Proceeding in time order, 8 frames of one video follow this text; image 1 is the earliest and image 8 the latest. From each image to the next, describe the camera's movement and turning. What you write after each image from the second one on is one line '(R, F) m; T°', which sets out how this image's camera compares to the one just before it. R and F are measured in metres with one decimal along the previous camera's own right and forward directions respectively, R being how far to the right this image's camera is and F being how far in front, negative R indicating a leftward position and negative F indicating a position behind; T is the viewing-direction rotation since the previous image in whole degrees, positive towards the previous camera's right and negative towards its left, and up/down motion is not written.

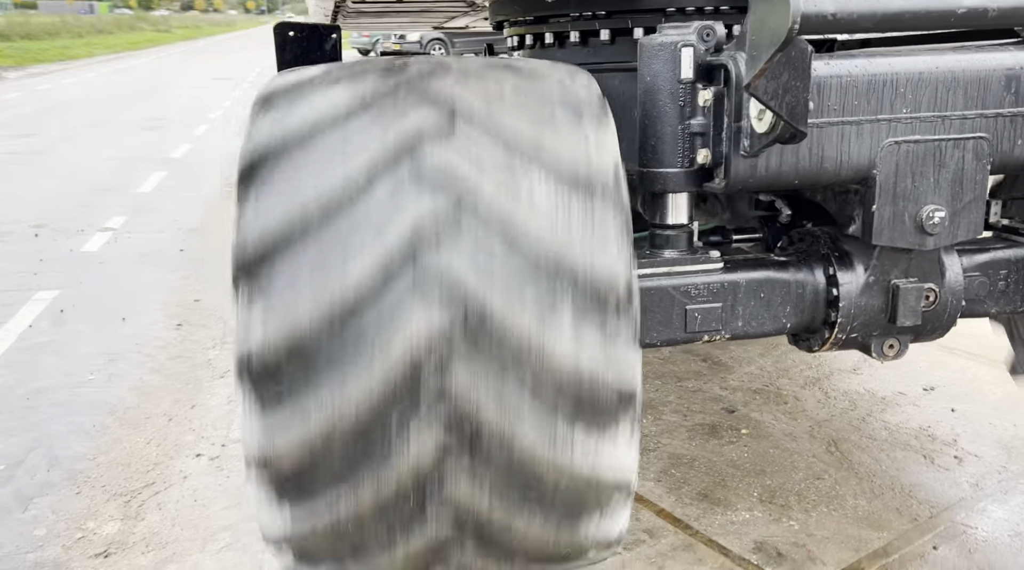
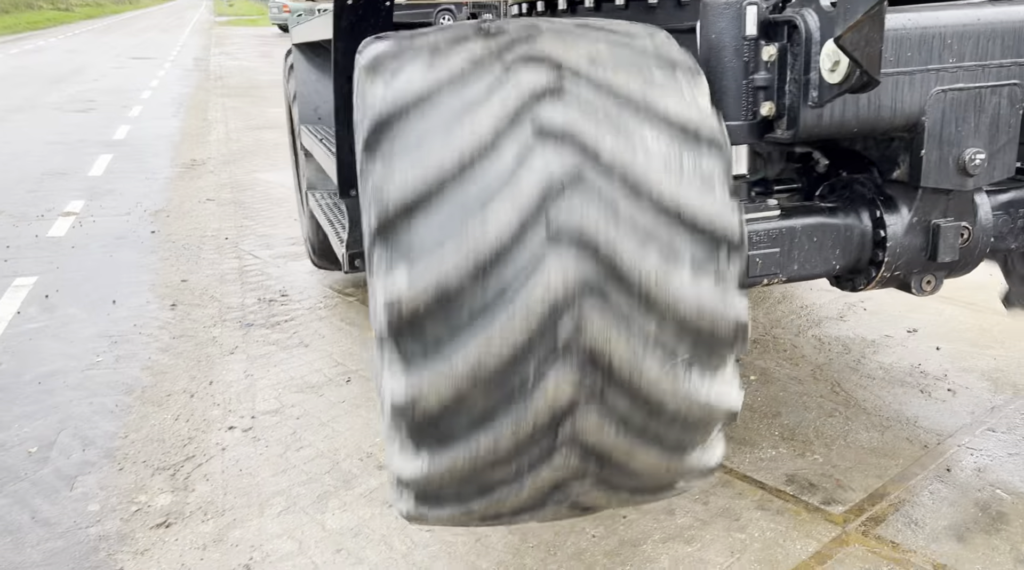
(-0.3, -0.1) m; +5°
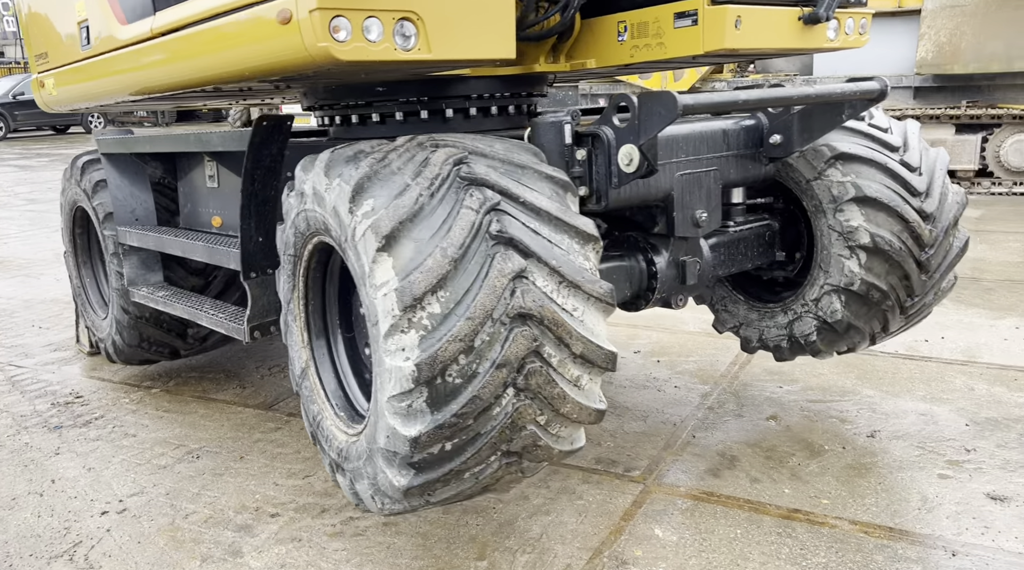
(-0.7, -0.6) m; +22°
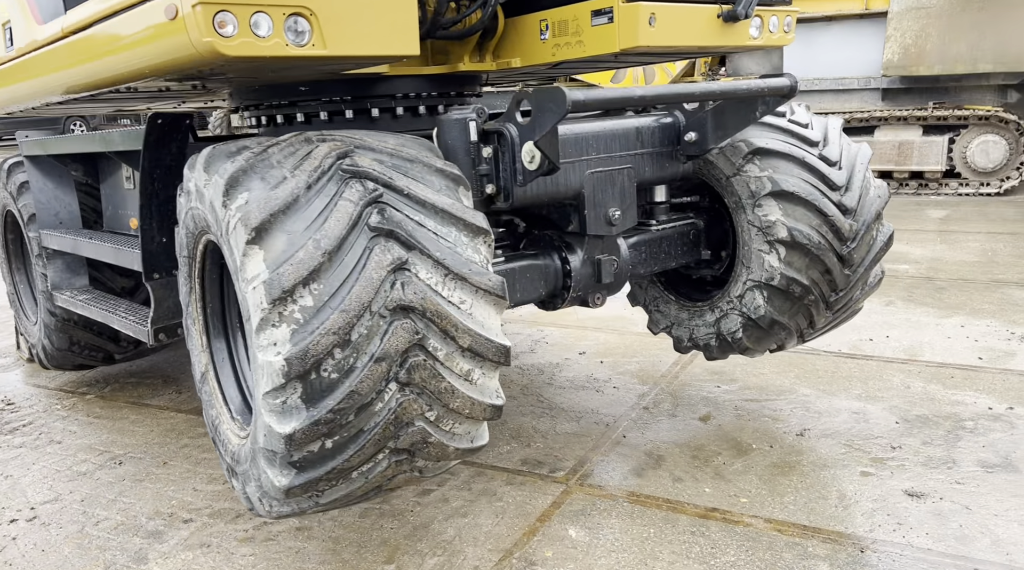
(+0.3, 0.0) m; +1°
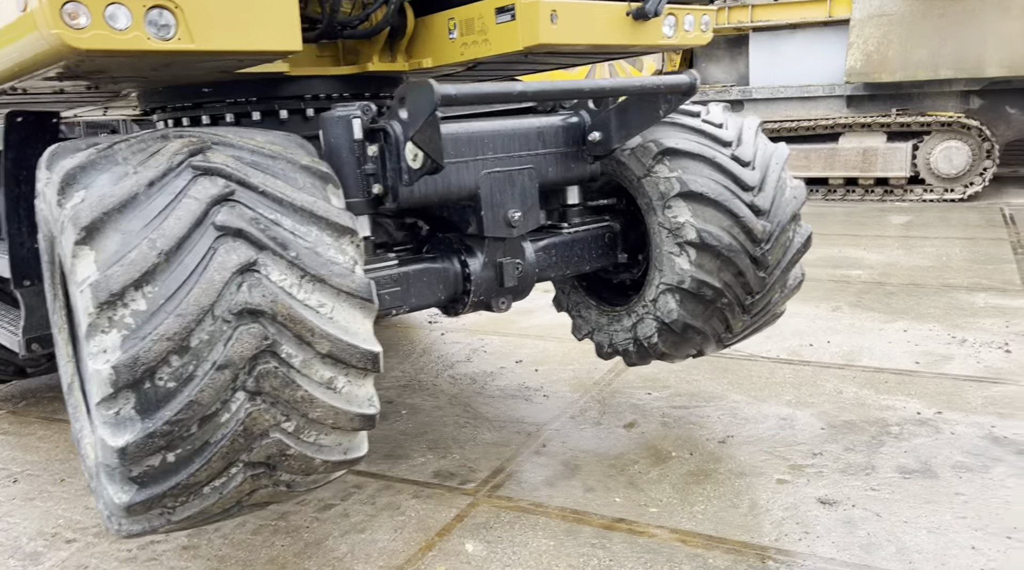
(+0.3, +0.1) m; +1°
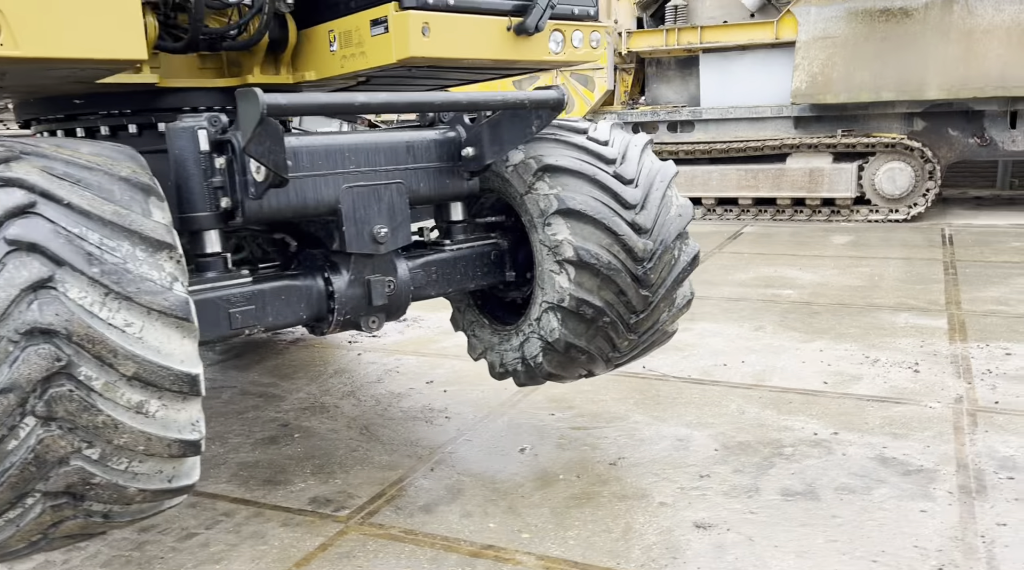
(+0.3, +0.1) m; +2°
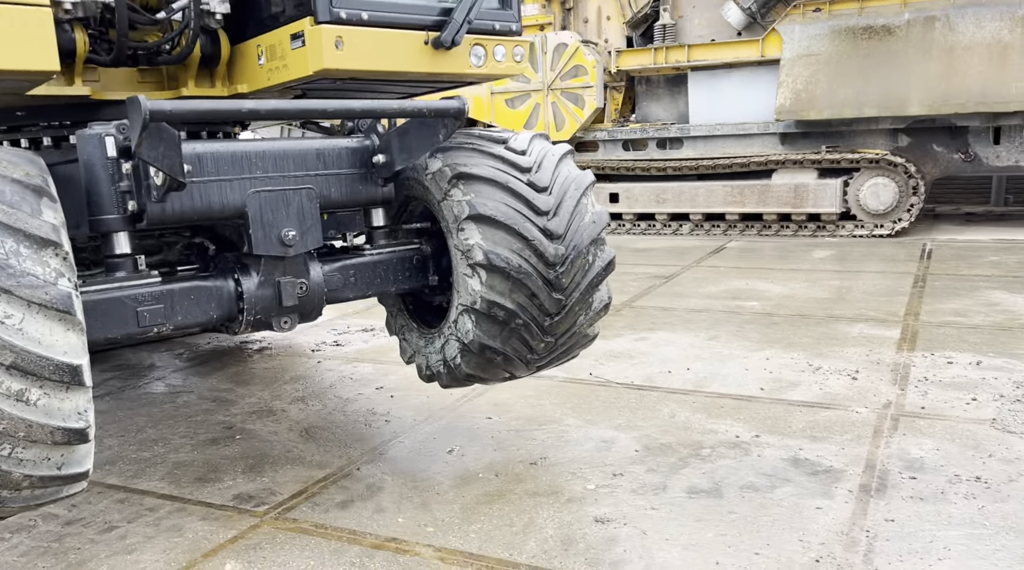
(+0.4, -0.1) m; -1°
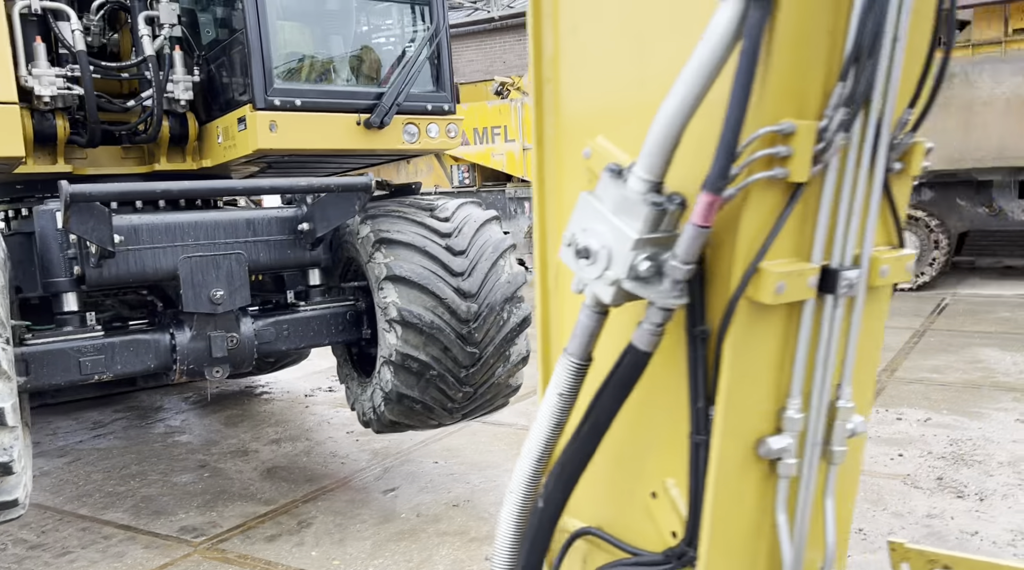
(+0.6, -0.3) m; -4°
